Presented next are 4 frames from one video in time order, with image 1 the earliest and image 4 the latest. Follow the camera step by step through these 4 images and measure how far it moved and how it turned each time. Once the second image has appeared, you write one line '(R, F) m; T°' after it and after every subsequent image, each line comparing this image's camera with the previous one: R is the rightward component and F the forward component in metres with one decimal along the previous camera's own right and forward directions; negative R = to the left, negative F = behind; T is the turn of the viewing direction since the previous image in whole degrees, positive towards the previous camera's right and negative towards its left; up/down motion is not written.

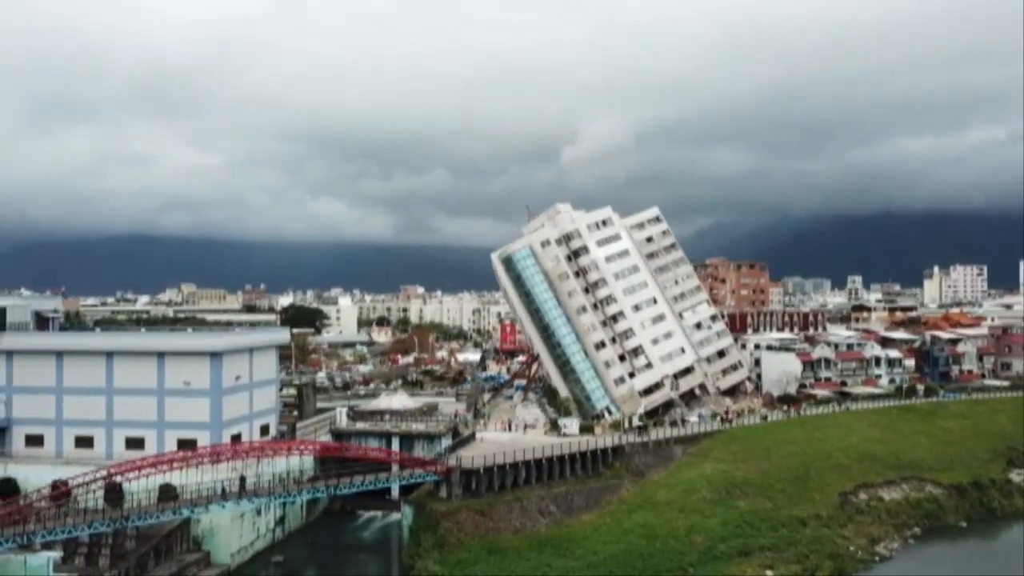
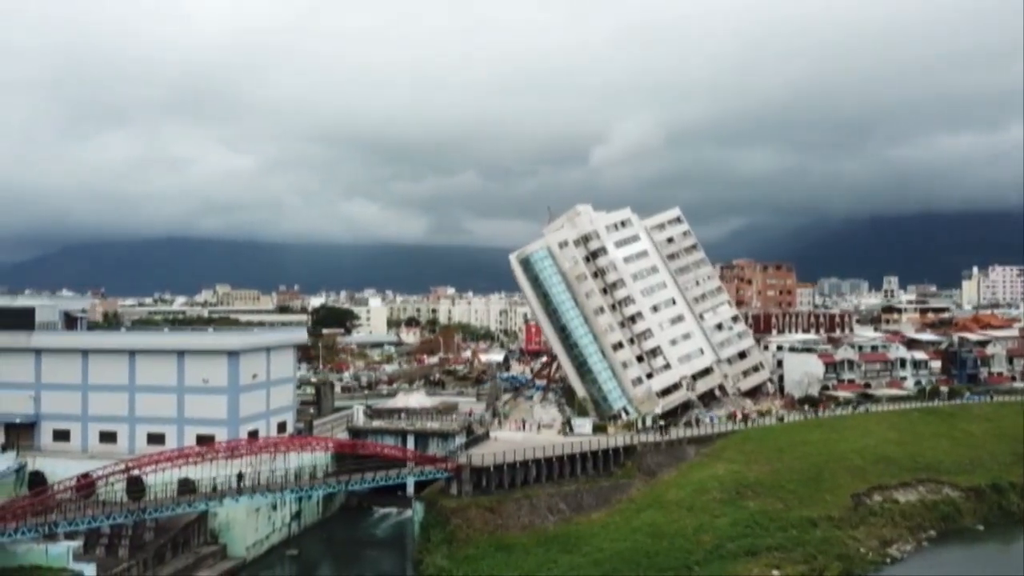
(+1.5, -0.7) m; -2°
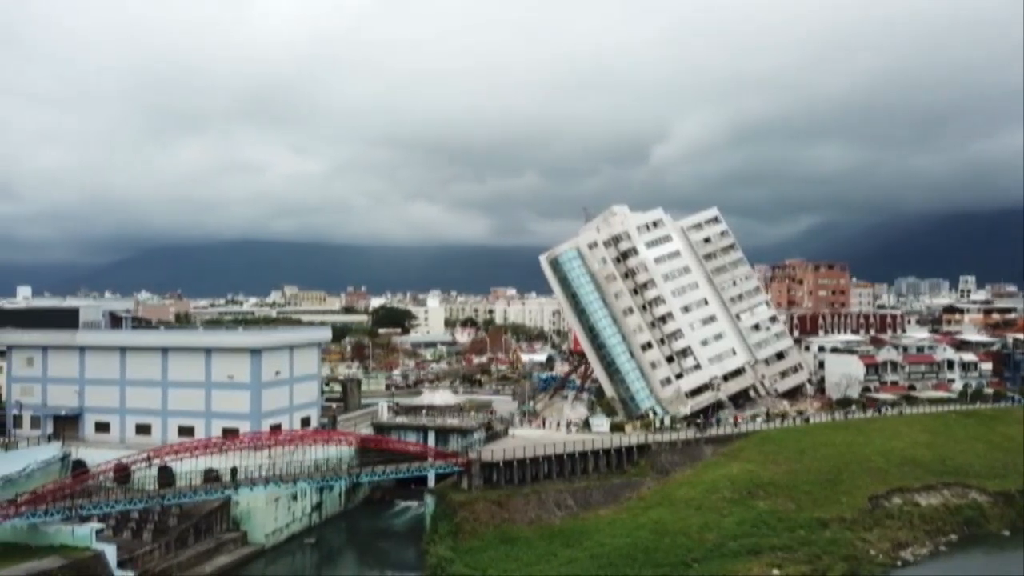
(+4.1, -1.3) m; -5°
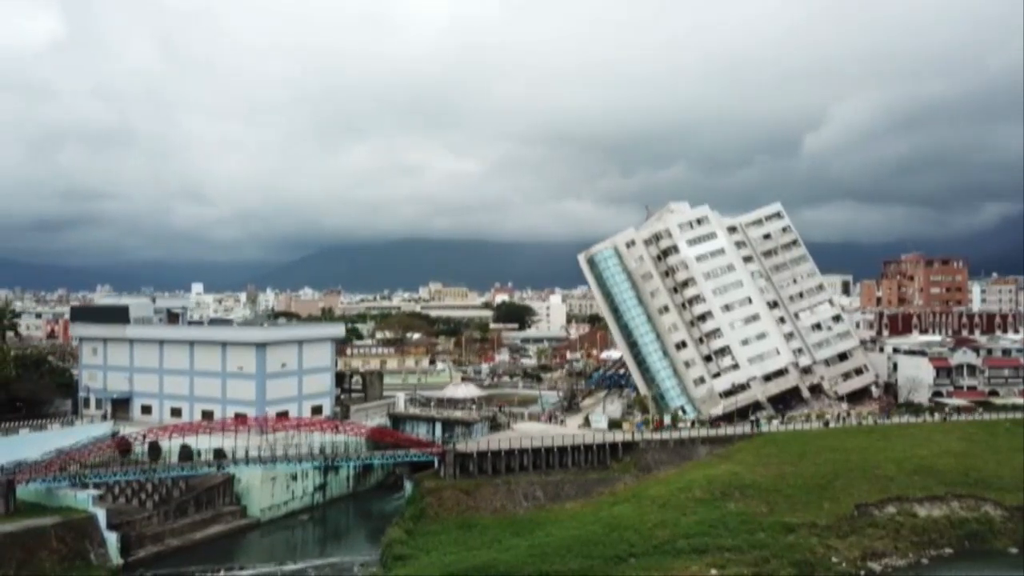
(+13.7, -1.0) m; -13°
